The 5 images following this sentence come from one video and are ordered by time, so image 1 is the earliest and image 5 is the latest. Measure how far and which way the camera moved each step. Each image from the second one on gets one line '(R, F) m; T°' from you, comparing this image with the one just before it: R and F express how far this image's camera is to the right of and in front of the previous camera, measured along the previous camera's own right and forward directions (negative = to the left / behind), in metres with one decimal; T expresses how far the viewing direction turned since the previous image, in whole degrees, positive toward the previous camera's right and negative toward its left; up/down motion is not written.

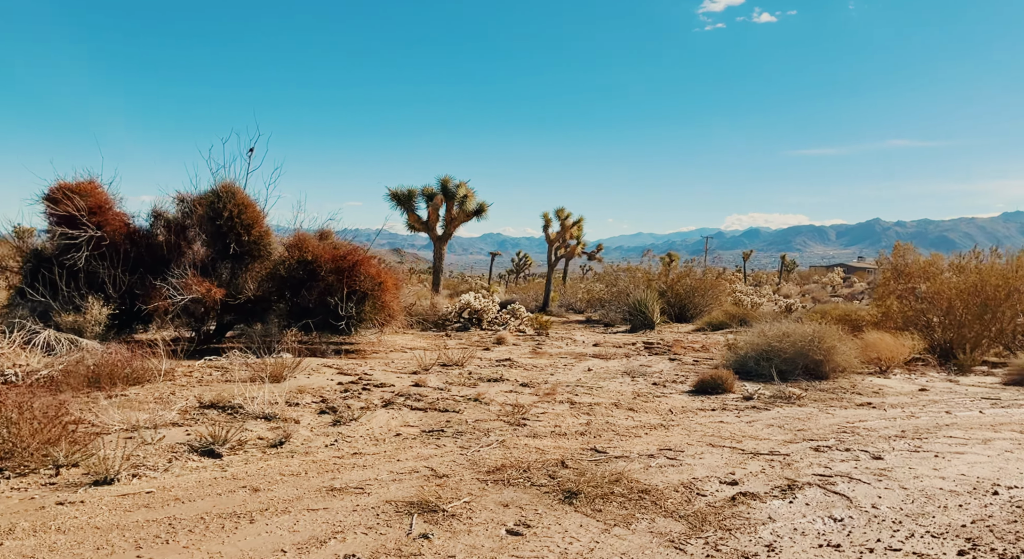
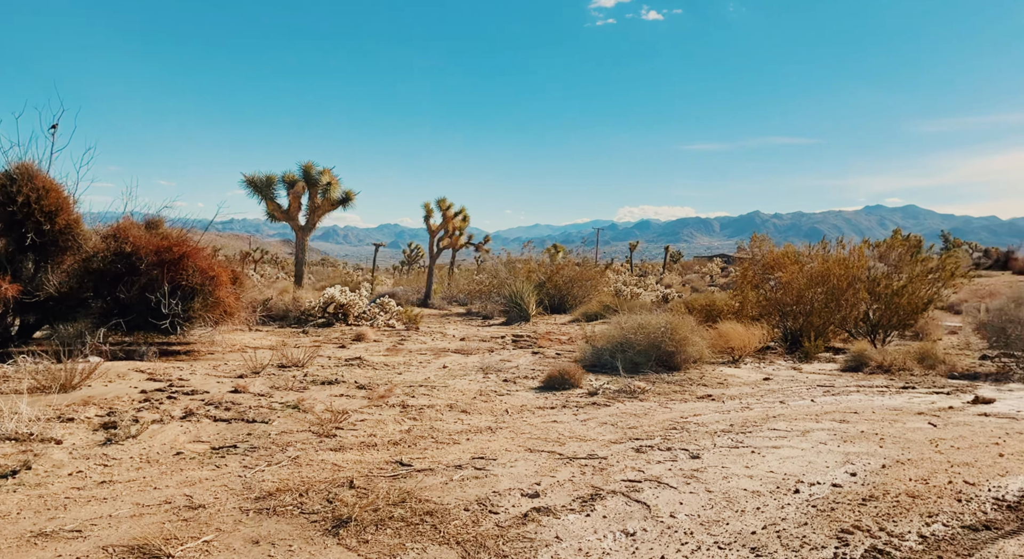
(+0.7, +0.4) m; +9°
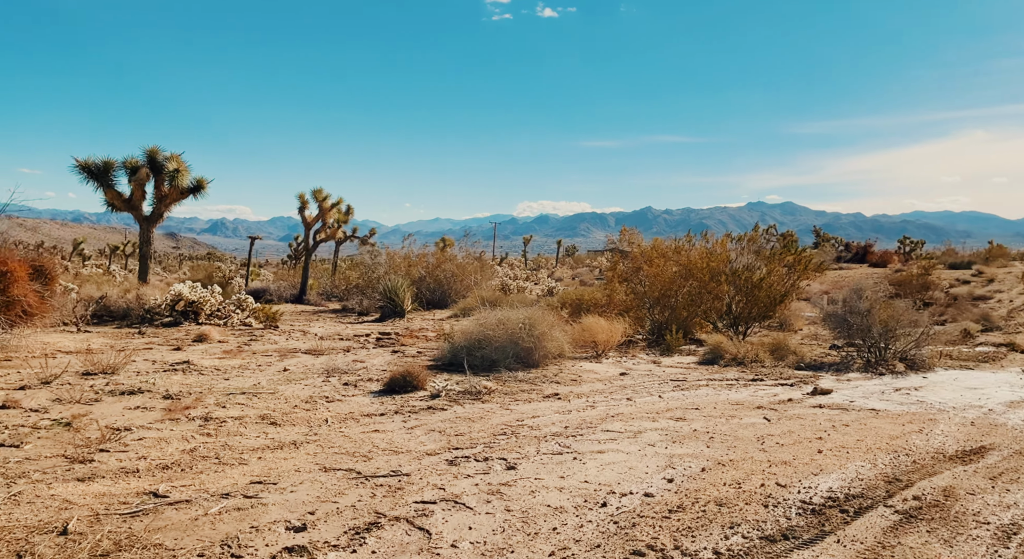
(+0.7, +0.5) m; +8°
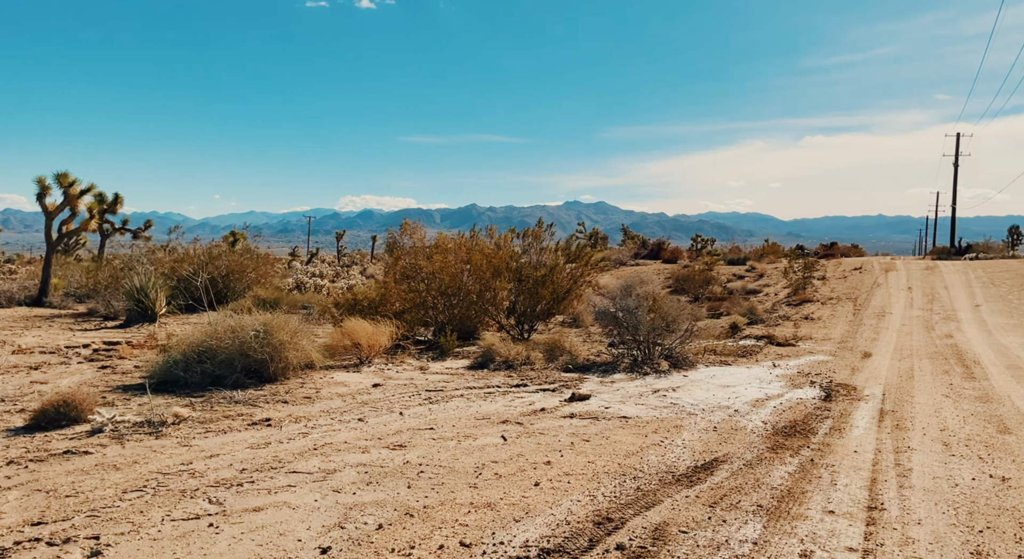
(+1.2, +1.1) m; +14°
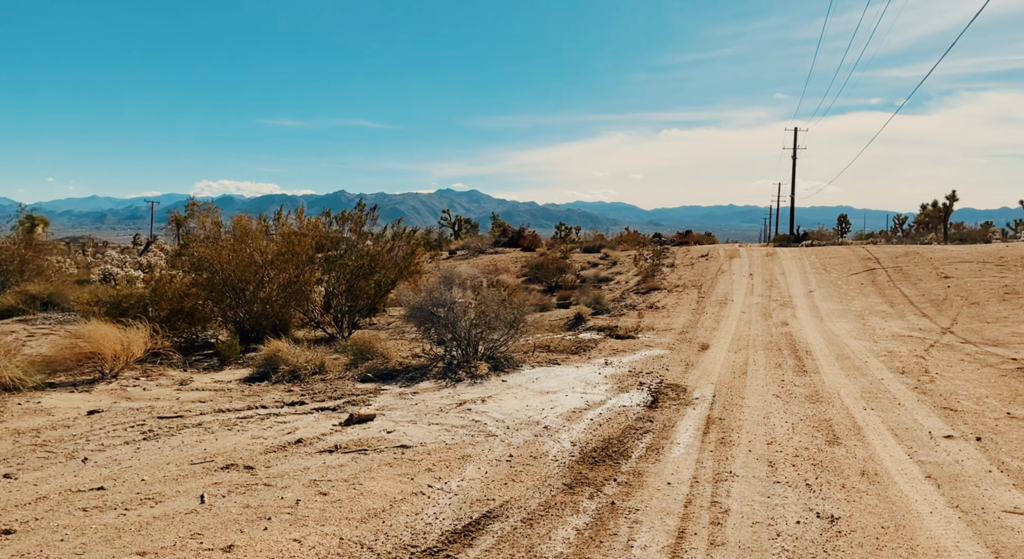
(+1.1, +1.6) m; +11°
